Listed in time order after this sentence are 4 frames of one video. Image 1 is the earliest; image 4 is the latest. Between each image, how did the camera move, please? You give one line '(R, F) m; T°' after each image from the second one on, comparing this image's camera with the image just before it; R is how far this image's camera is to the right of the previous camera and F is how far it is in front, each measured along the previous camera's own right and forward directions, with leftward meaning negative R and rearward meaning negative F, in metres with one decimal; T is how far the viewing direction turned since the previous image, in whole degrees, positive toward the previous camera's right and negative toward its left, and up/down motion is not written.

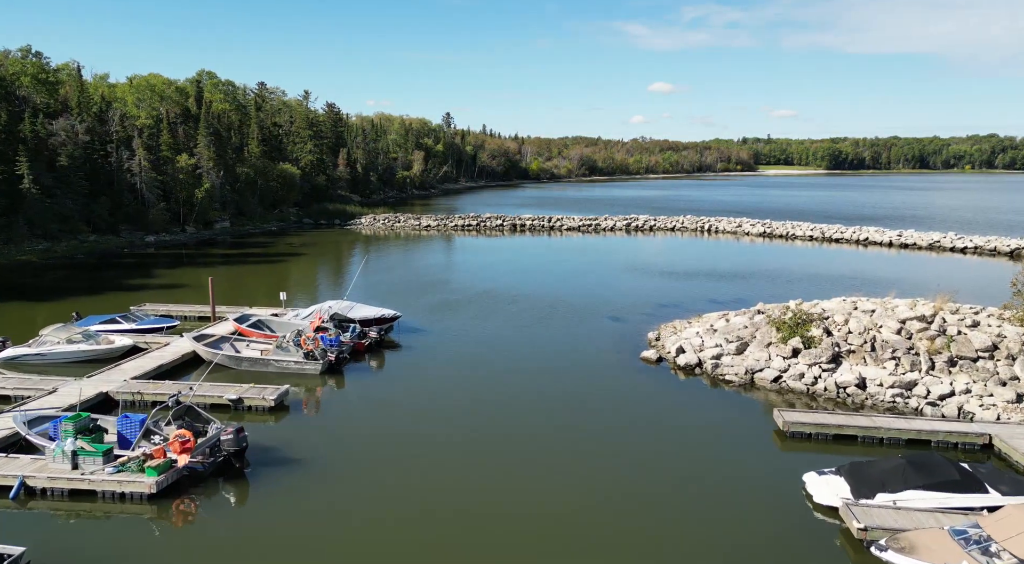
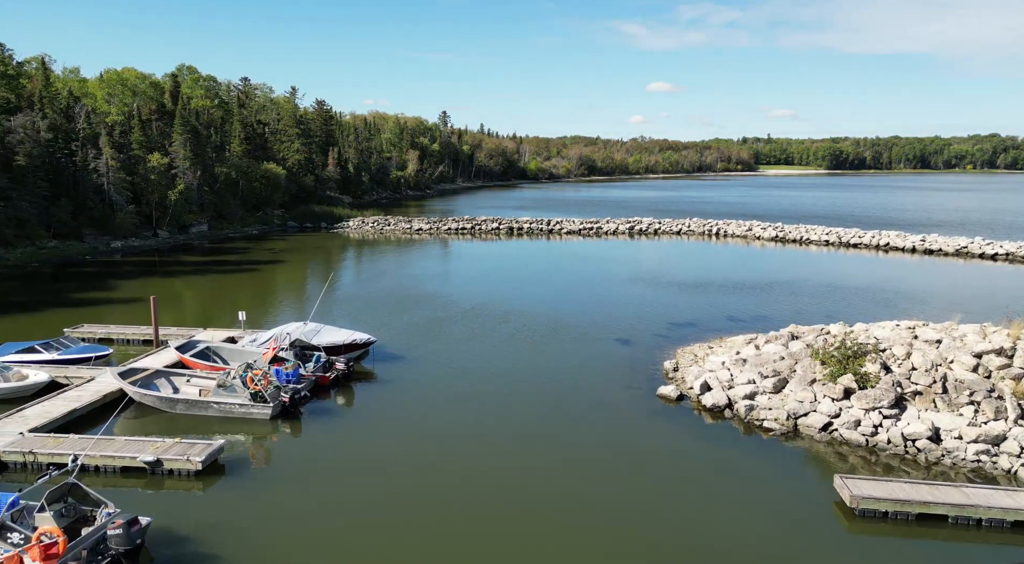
(+0.2, +4.3) m; 0°
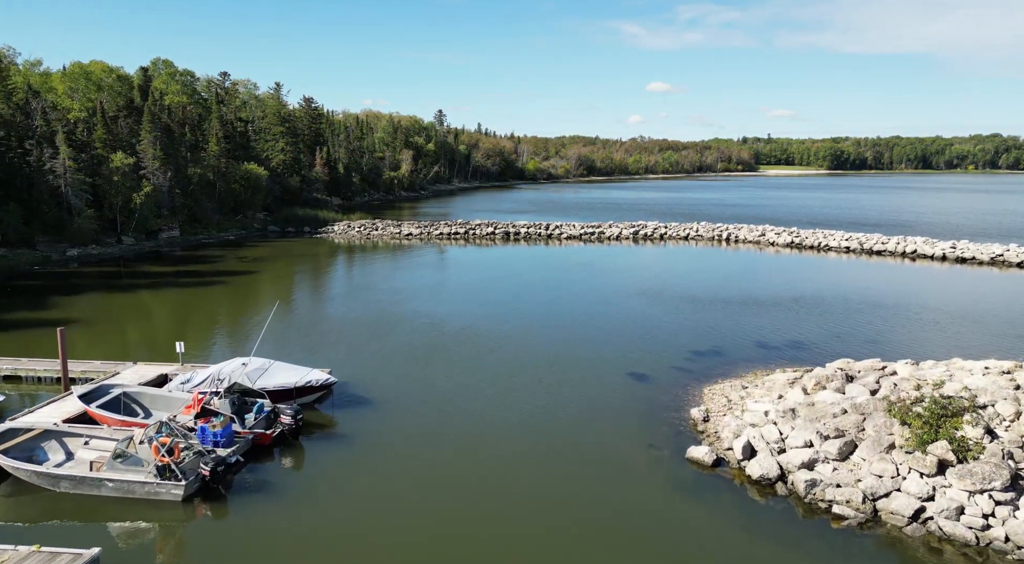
(+0.2, +4.8) m; 0°
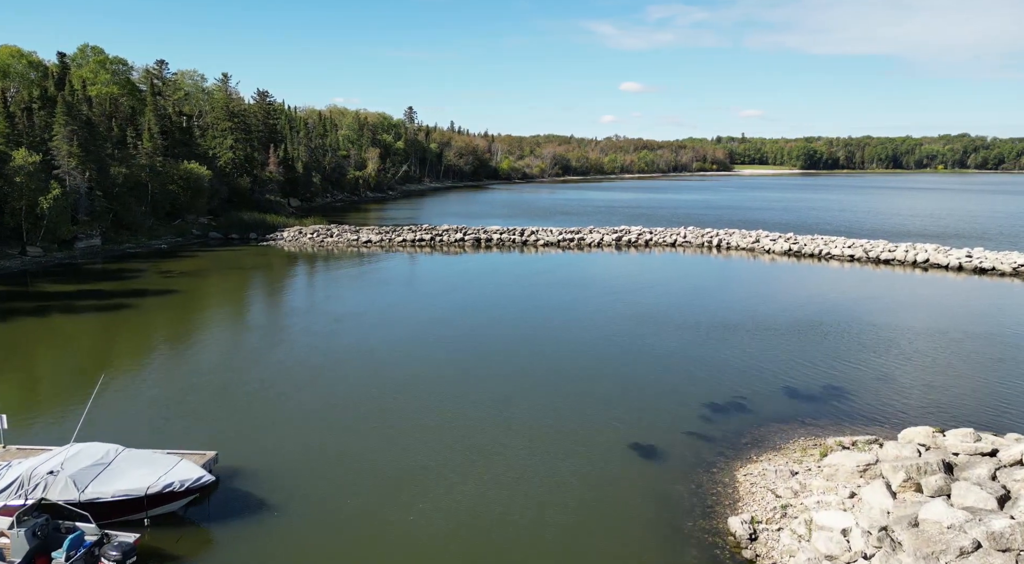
(+0.4, +6.5) m; +2°
